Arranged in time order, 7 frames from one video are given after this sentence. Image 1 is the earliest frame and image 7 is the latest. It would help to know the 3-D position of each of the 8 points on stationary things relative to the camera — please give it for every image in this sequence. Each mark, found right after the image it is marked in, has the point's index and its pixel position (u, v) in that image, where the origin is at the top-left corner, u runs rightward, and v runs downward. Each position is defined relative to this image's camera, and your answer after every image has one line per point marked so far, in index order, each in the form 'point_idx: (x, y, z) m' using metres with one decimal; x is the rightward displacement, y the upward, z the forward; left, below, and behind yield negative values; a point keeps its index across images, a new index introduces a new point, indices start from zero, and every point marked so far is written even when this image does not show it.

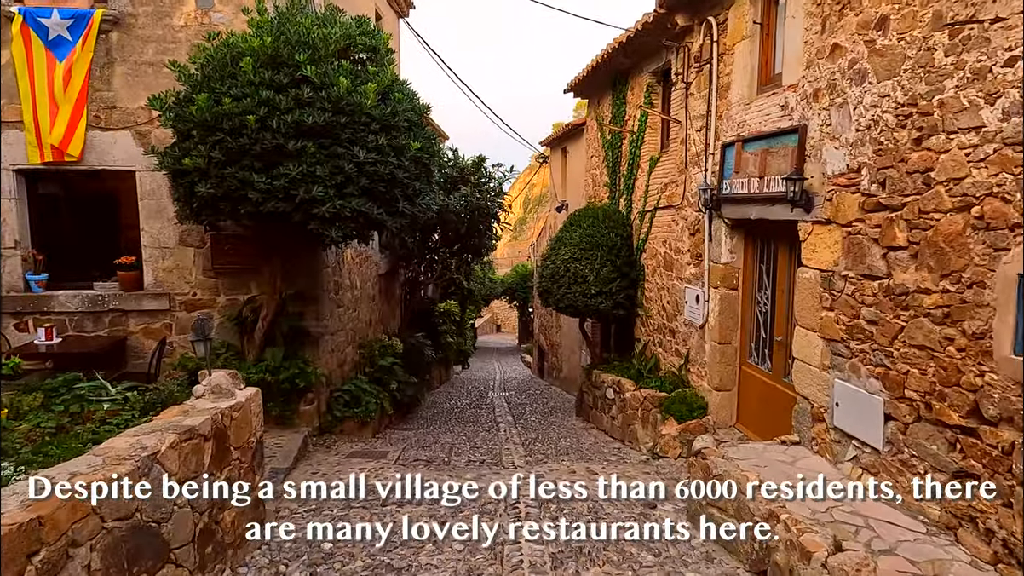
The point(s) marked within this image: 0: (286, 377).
0: (-2.1, -0.8, +6.2) m
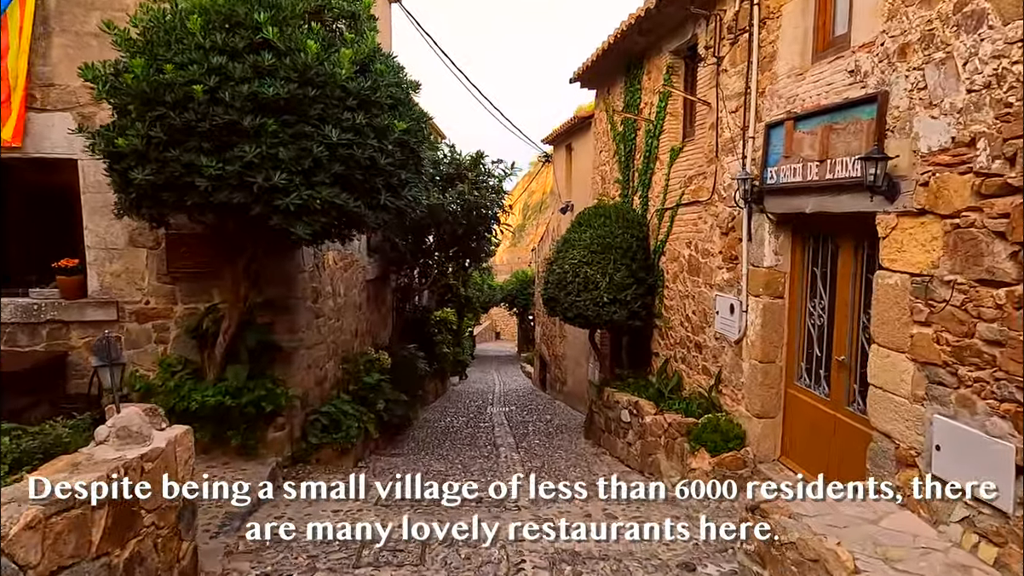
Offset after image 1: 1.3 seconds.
0: (-2.1, -0.9, +5.3) m
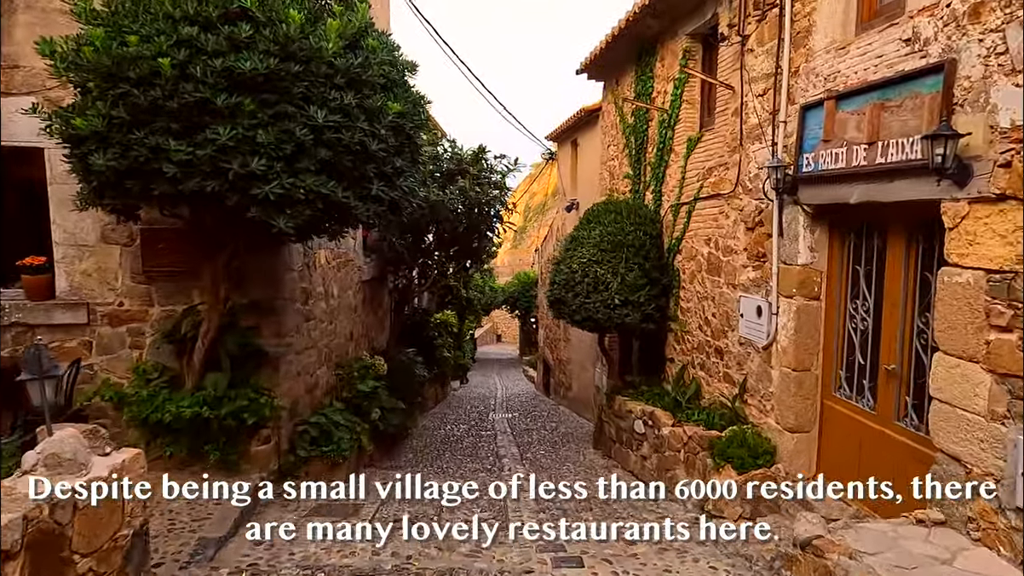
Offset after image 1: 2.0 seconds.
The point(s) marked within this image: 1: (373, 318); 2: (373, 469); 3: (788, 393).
0: (-2.0, -0.9, +4.8) m
1: (-1.9, -0.4, +9.0) m
2: (-1.4, -1.8, +6.5) m
3: (+1.8, -0.7, +4.4) m
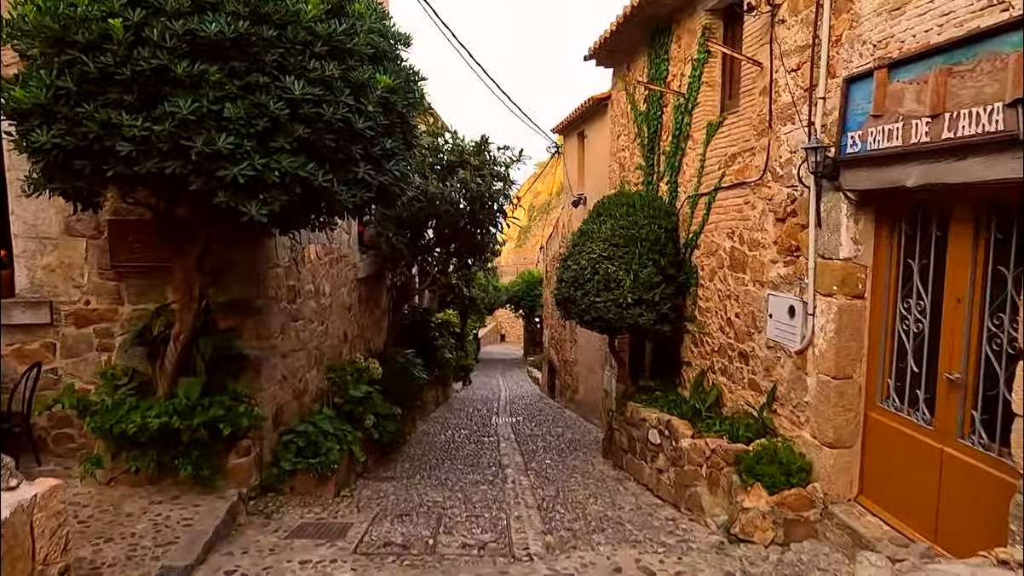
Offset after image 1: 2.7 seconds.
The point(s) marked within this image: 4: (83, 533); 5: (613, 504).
0: (-2.0, -0.9, +4.3) m
1: (-1.8, -0.4, +8.5) m
2: (-1.3, -1.7, +6.0) m
3: (+1.8, -0.7, +3.9) m
4: (-2.4, -1.4, +3.8) m
5: (+0.8, -1.7, +5.2) m
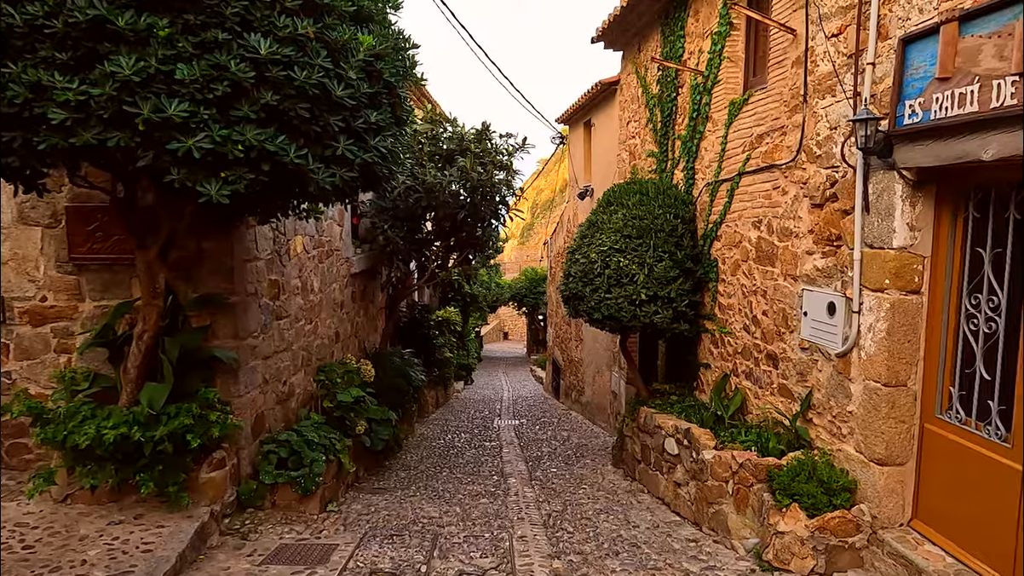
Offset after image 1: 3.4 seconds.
0: (-2.0, -0.8, +3.9) m
1: (-1.8, -0.3, +8.0) m
2: (-1.3, -1.7, +5.5) m
3: (+1.8, -0.6, +3.4) m
4: (-2.4, -1.4, +3.3) m
5: (+0.8, -1.7, +4.7) m
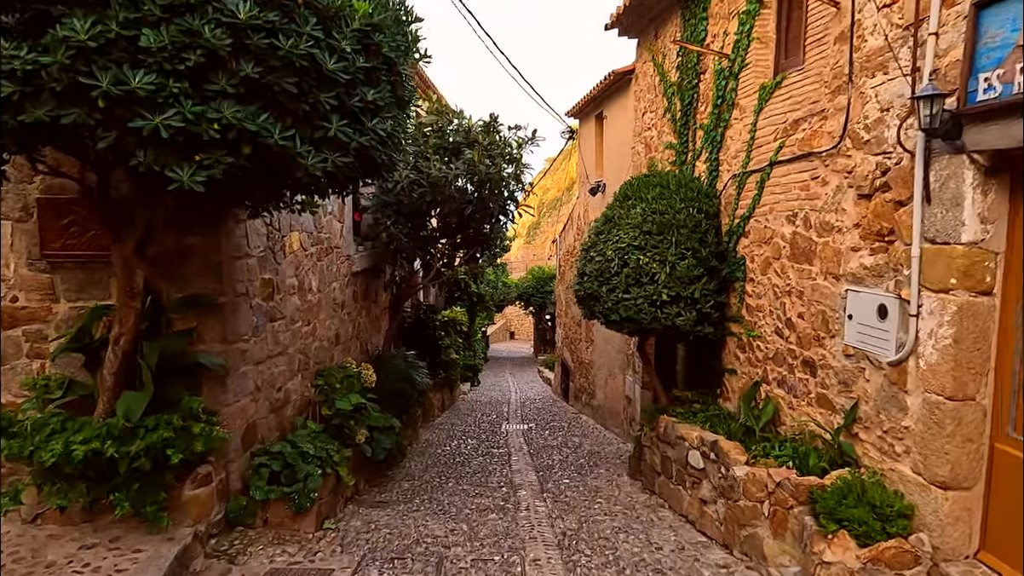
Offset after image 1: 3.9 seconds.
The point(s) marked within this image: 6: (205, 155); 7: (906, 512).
0: (-1.9, -0.8, +3.5) m
1: (-1.7, -0.3, +7.7) m
2: (-1.2, -1.7, +5.2) m
3: (+1.9, -0.6, +3.0) m
4: (-2.4, -1.4, +3.0) m
5: (+0.9, -1.7, +4.3) m
6: (-1.2, +0.5, +2.5) m
7: (+1.8, -1.1, +3.1) m
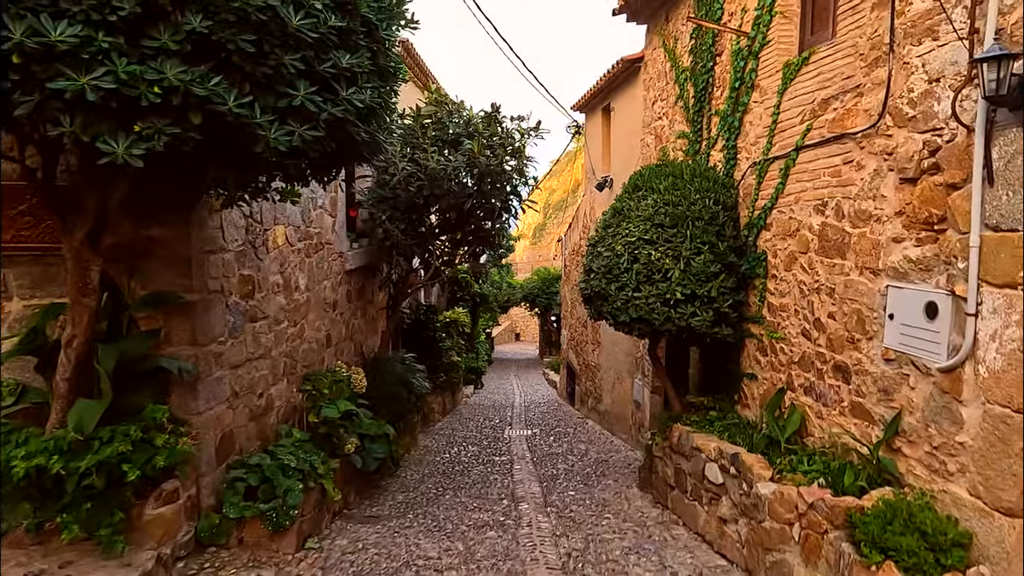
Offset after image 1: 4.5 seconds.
0: (-1.9, -0.8, +3.1) m
1: (-1.6, -0.3, +7.3) m
2: (-1.2, -1.7, +4.8) m
3: (+1.9, -0.6, +2.6) m
4: (-2.4, -1.3, +2.6) m
5: (+0.9, -1.6, +3.9) m
6: (-1.2, +0.5, +2.1) m
7: (+1.8, -1.0, +2.7) m
